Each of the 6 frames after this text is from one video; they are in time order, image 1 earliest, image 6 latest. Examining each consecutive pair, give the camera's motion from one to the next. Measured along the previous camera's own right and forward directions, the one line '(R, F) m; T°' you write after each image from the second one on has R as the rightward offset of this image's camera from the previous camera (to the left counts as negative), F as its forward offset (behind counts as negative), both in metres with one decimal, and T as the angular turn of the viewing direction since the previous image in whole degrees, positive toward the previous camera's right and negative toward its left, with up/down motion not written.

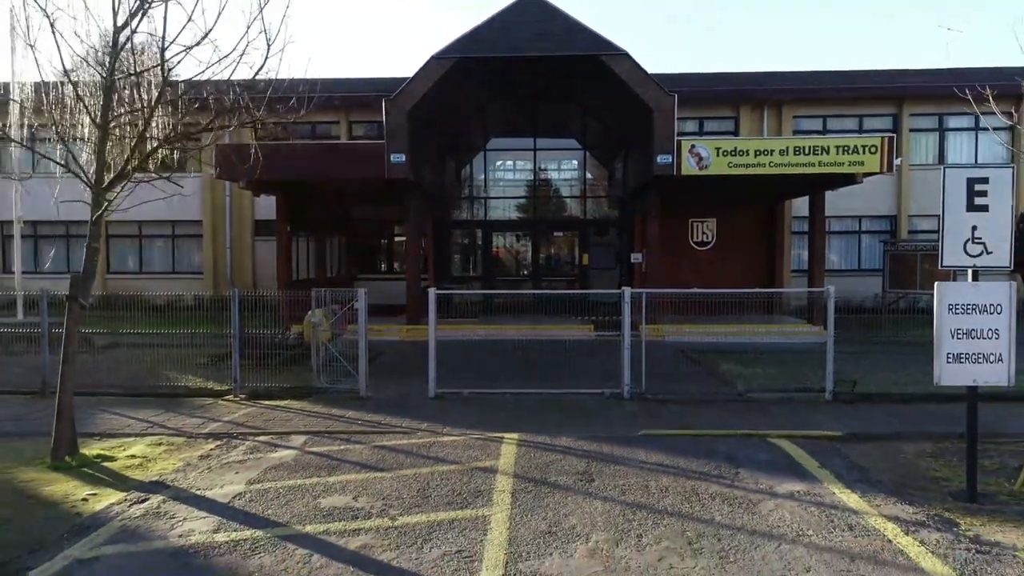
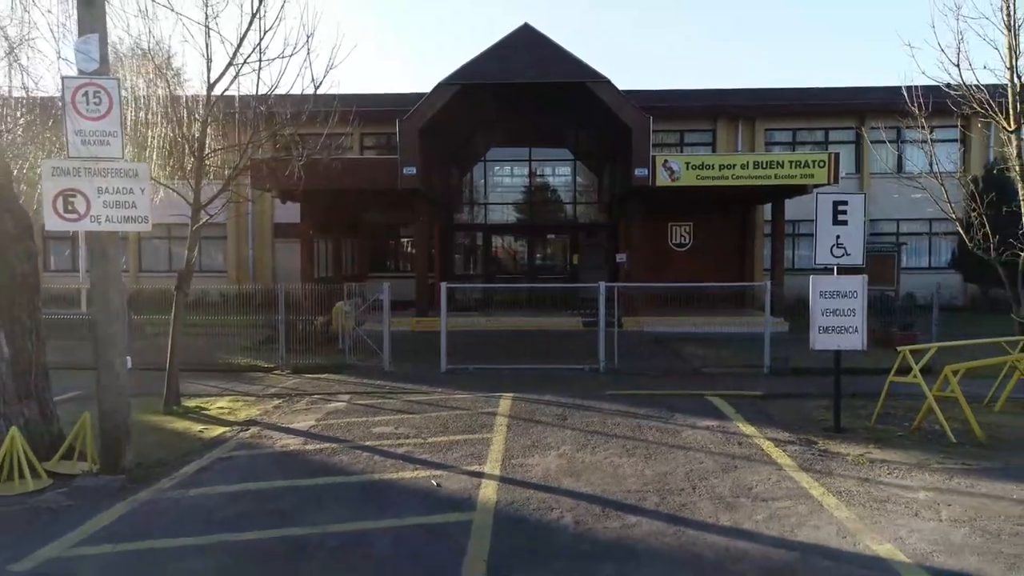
(0.0, -2.7) m; 0°
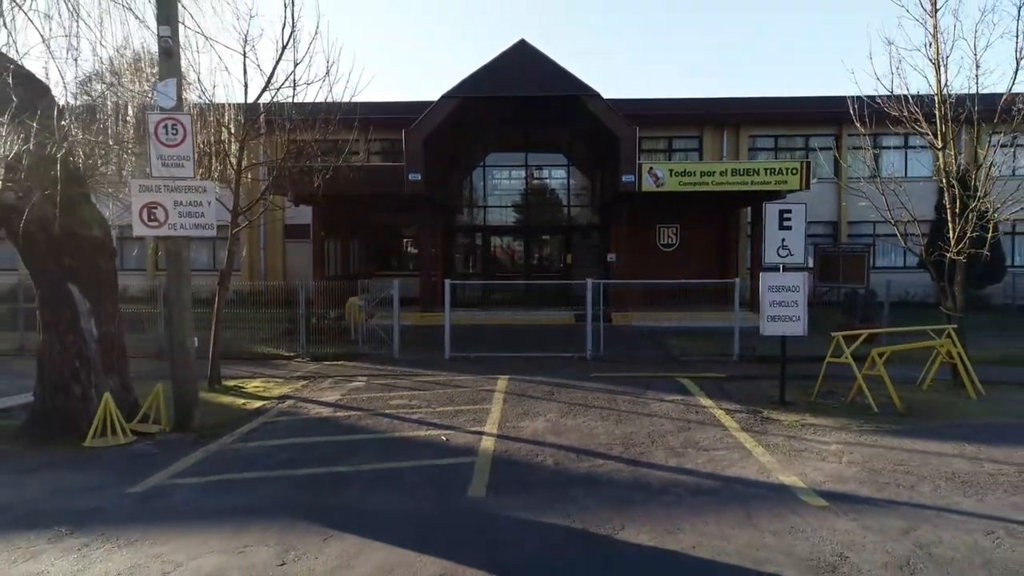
(+0.1, -1.7) m; 0°
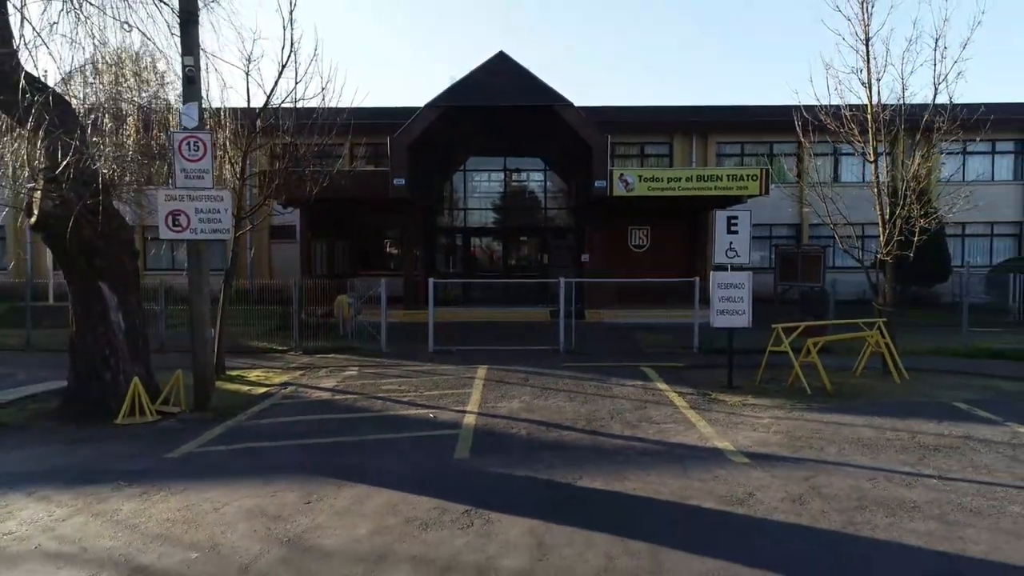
(0.0, -1.3) m; +2°
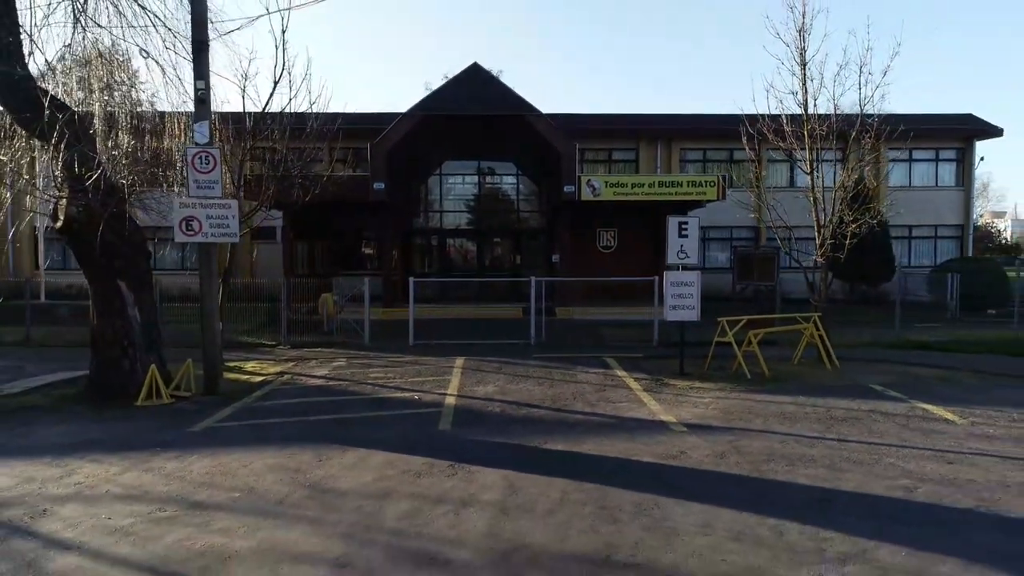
(0.0, -1.4) m; +2°
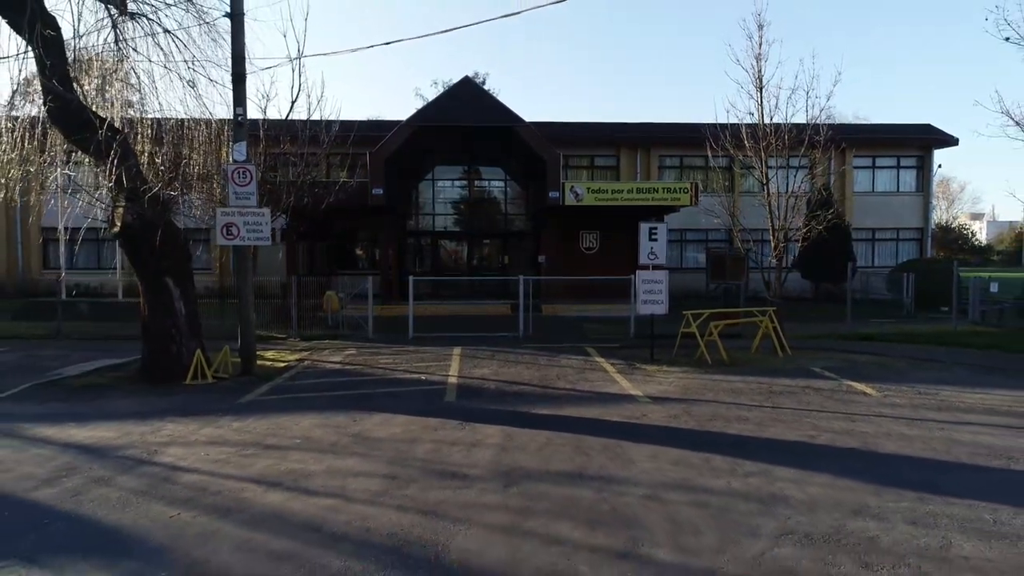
(-0.1, -2.0) m; +1°
